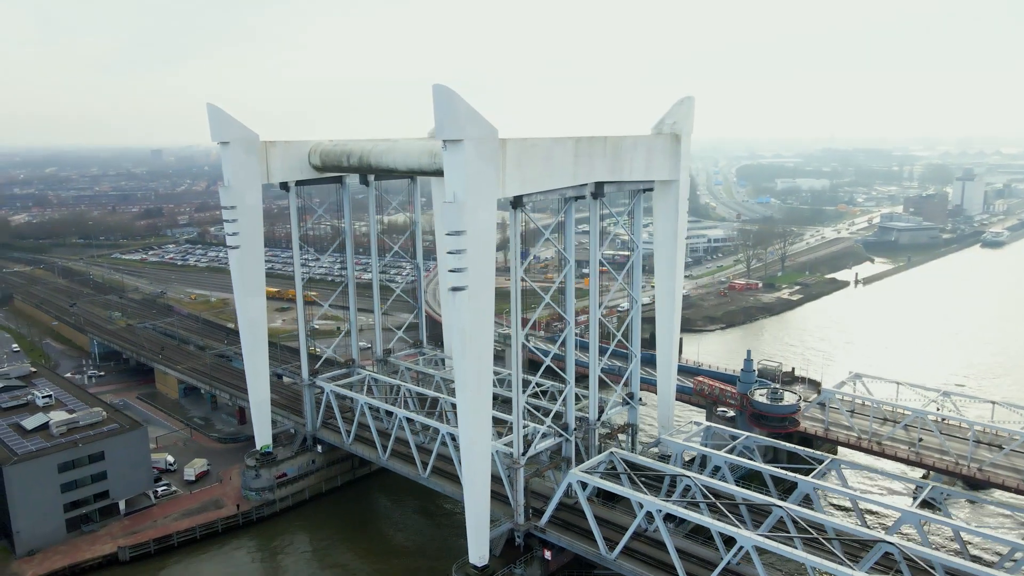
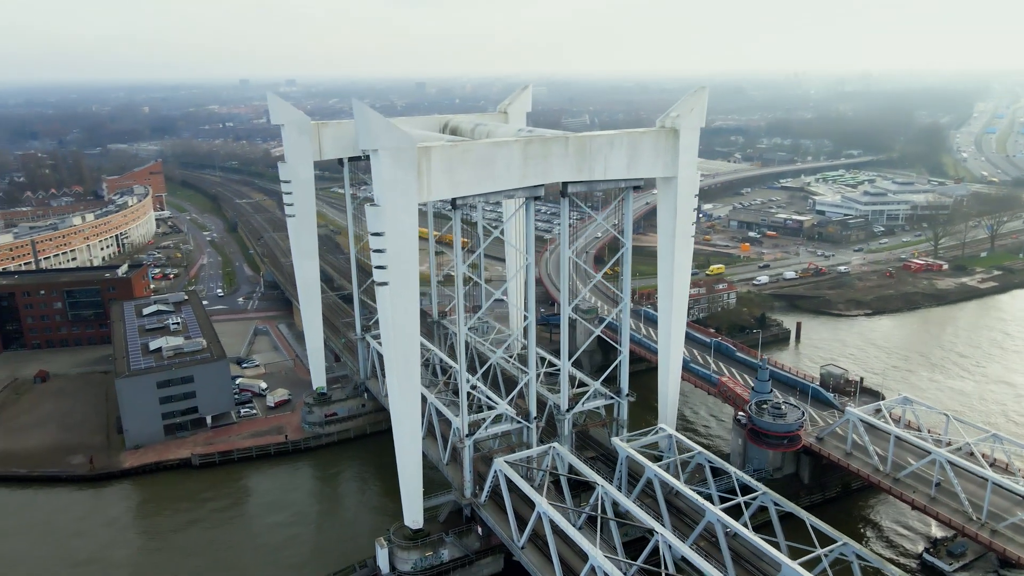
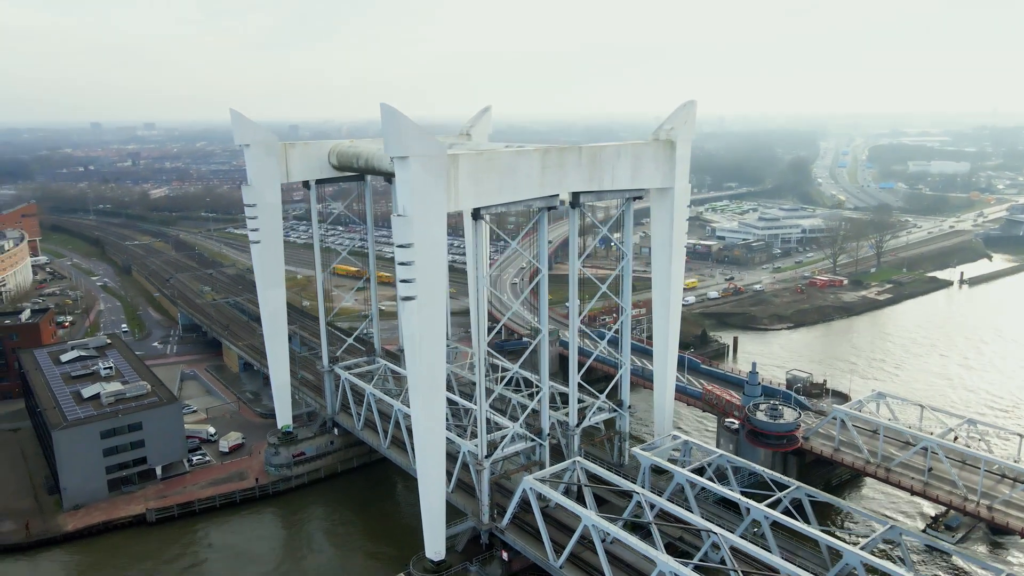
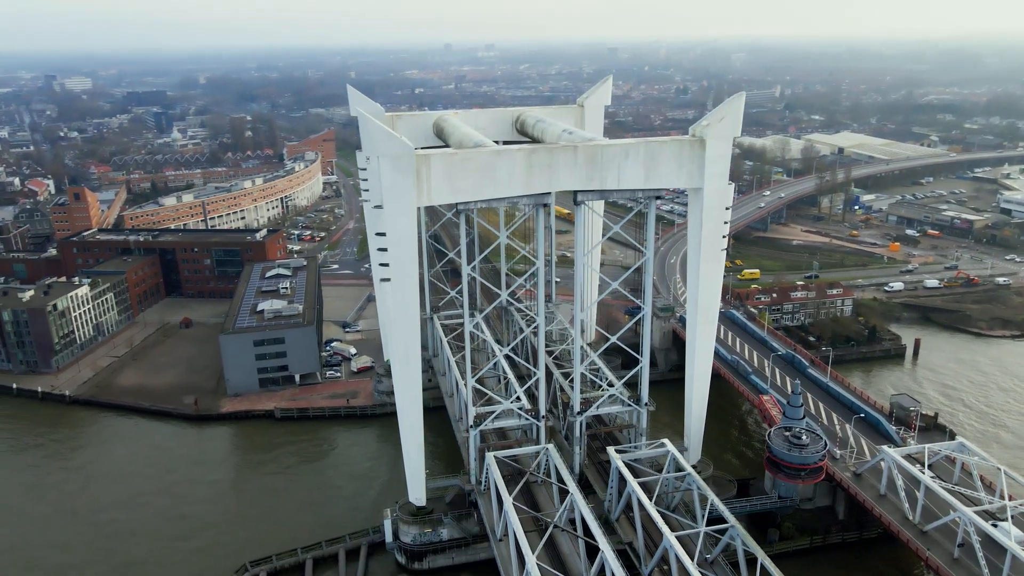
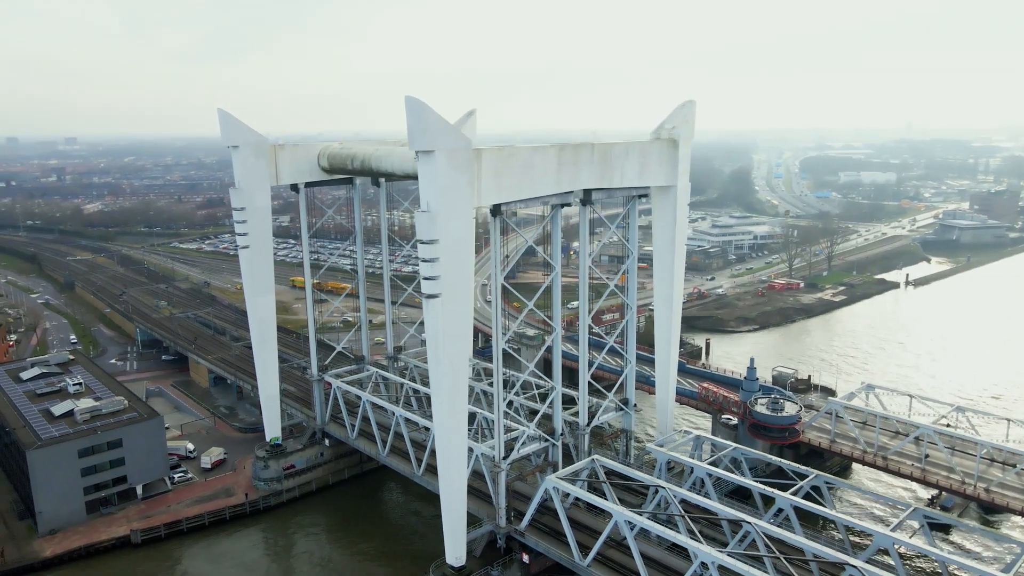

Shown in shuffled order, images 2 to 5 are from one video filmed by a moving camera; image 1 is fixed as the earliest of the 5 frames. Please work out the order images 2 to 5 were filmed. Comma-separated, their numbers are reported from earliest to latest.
5, 3, 2, 4
